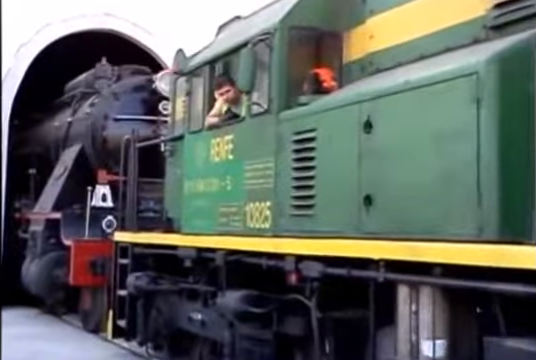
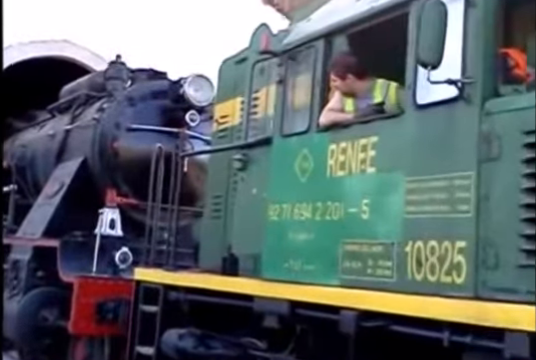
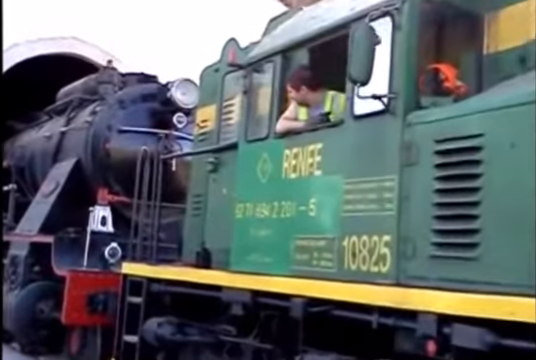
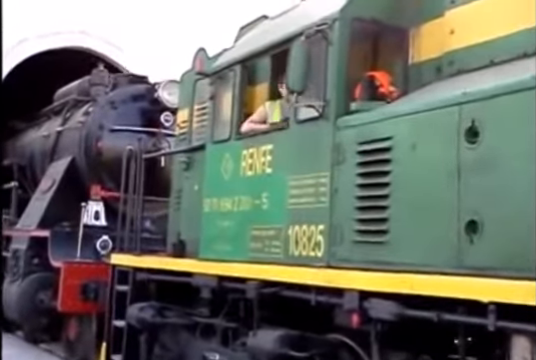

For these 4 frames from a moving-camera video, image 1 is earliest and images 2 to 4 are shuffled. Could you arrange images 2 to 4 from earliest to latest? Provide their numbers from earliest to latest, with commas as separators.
4, 3, 2
